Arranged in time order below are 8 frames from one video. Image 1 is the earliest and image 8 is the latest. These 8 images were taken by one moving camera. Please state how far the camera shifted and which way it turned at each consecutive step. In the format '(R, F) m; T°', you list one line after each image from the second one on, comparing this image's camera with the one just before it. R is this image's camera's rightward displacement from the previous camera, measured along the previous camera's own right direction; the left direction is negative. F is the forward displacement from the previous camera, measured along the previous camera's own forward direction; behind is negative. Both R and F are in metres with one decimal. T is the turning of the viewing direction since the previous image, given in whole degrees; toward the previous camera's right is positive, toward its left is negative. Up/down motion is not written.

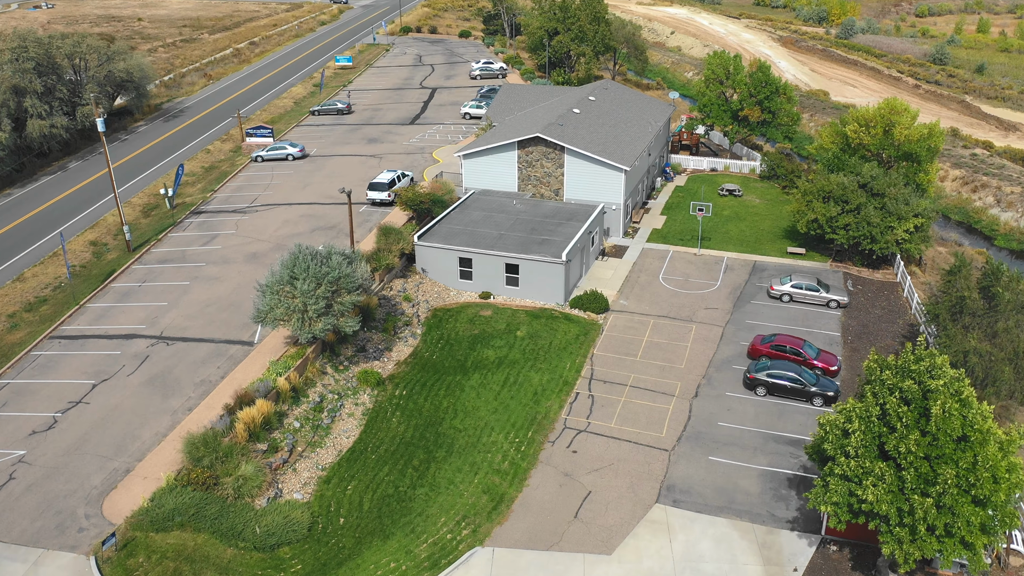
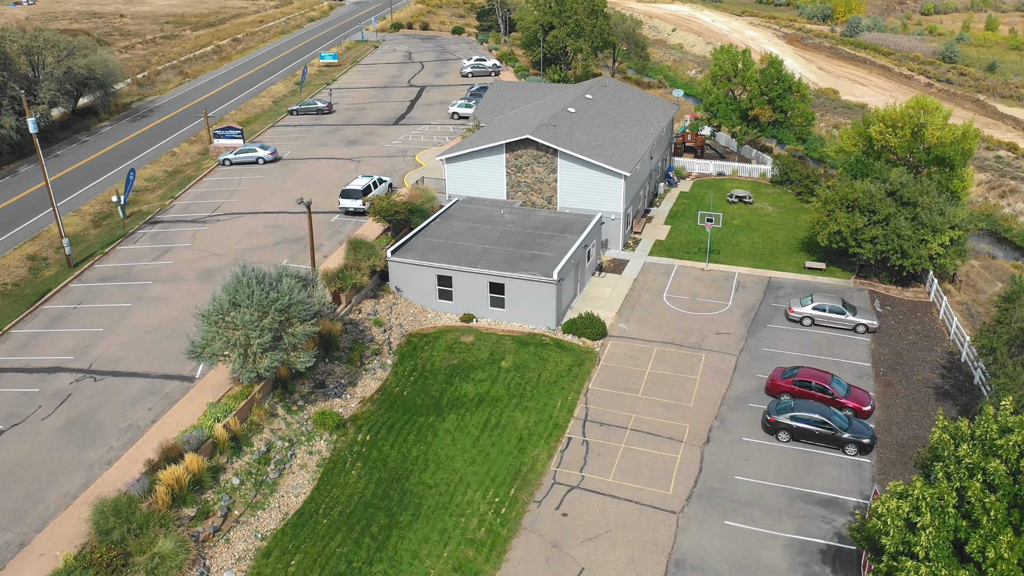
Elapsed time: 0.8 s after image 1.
(+0.6, +4.4) m; 0°
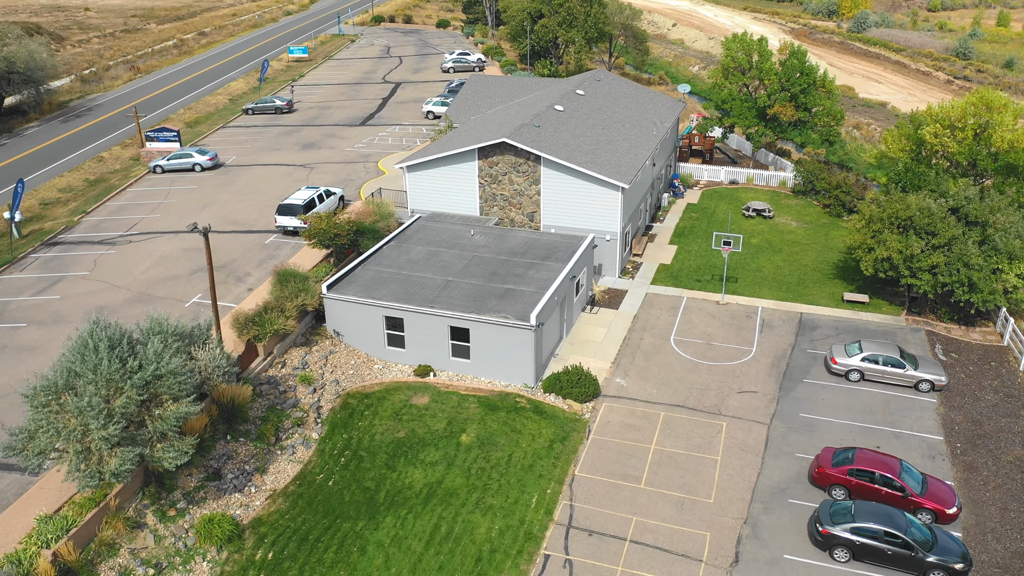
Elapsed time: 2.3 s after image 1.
(+1.0, +7.2) m; 0°
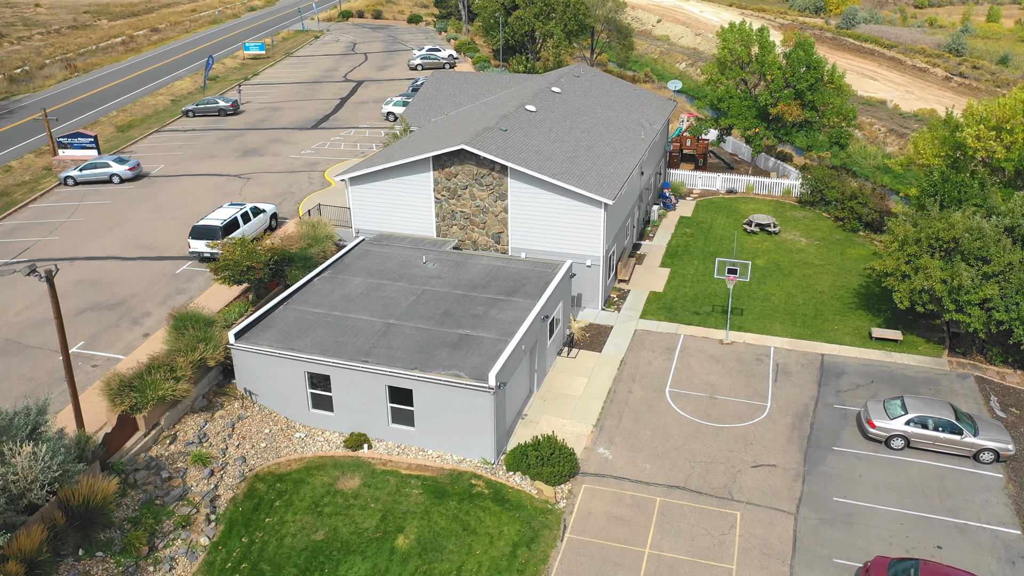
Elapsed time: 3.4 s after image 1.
(+0.8, +5.6) m; +1°
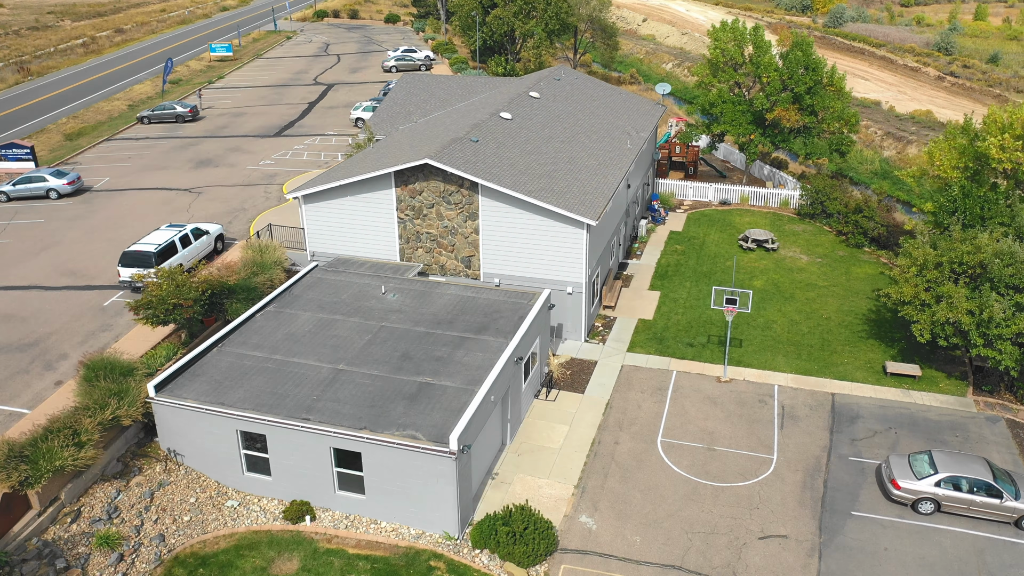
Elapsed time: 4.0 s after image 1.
(+0.5, +3.0) m; +1°
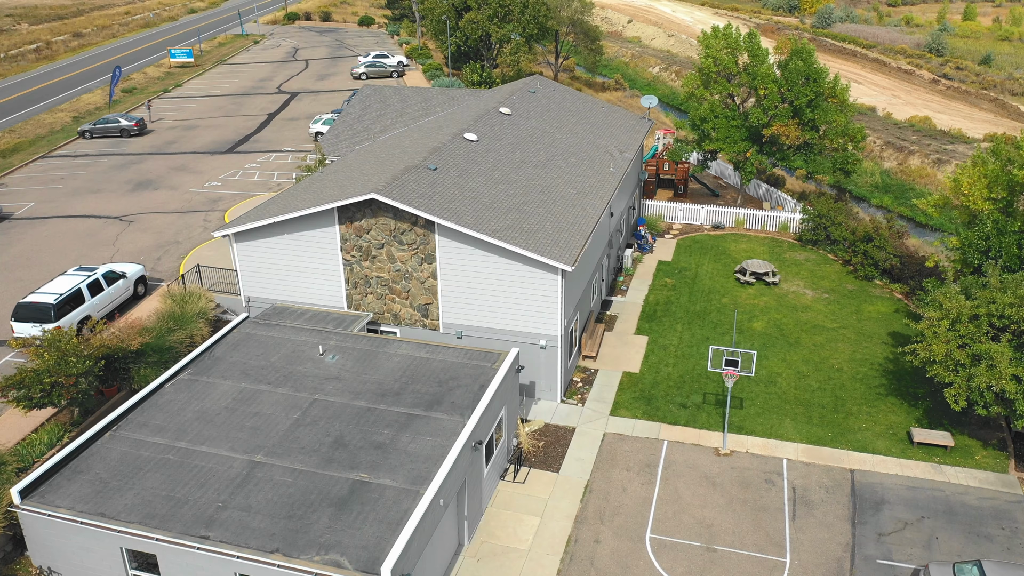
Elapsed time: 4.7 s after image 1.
(+0.7, +3.6) m; +1°
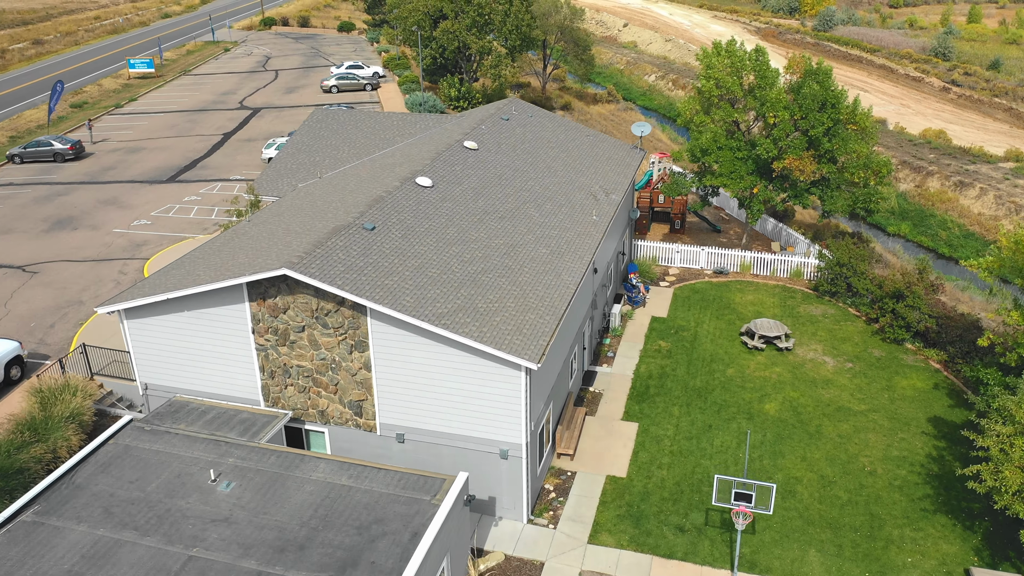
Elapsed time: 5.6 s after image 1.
(+1.0, +4.5) m; 0°
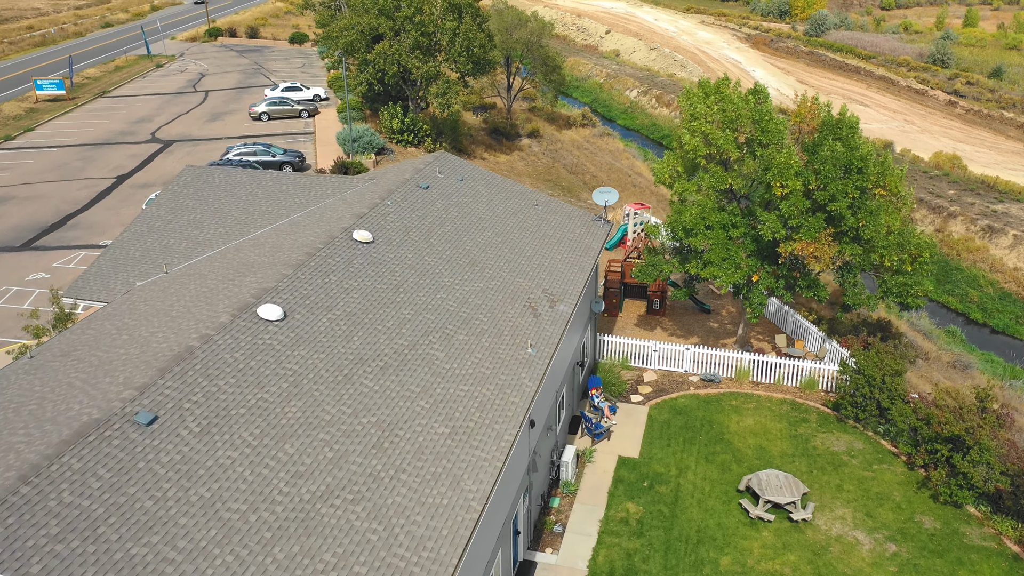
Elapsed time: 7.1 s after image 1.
(+1.8, +7.0) m; +1°
